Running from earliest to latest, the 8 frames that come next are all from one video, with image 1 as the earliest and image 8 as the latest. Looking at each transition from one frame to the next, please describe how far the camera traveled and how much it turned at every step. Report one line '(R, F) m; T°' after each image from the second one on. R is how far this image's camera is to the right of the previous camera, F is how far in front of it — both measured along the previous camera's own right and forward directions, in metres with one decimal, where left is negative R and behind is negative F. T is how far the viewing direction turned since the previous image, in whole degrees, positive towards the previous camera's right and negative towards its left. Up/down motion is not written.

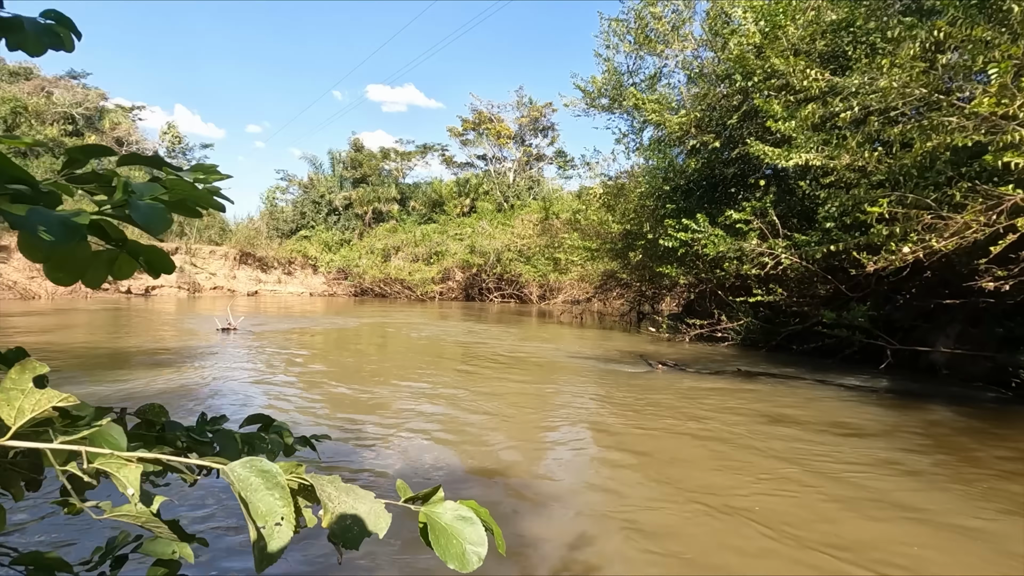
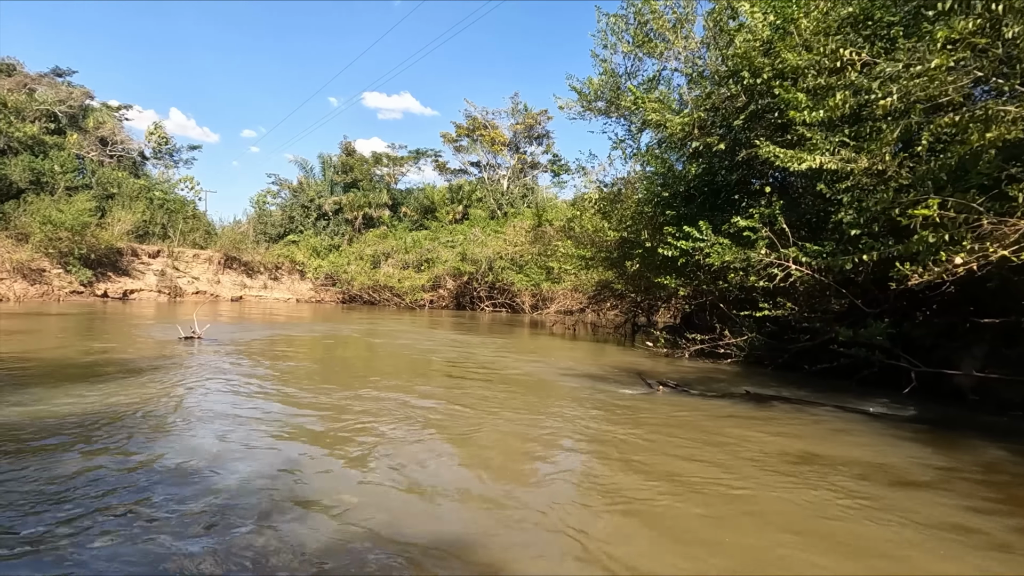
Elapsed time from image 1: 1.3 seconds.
(+0.1, +0.8) m; +1°
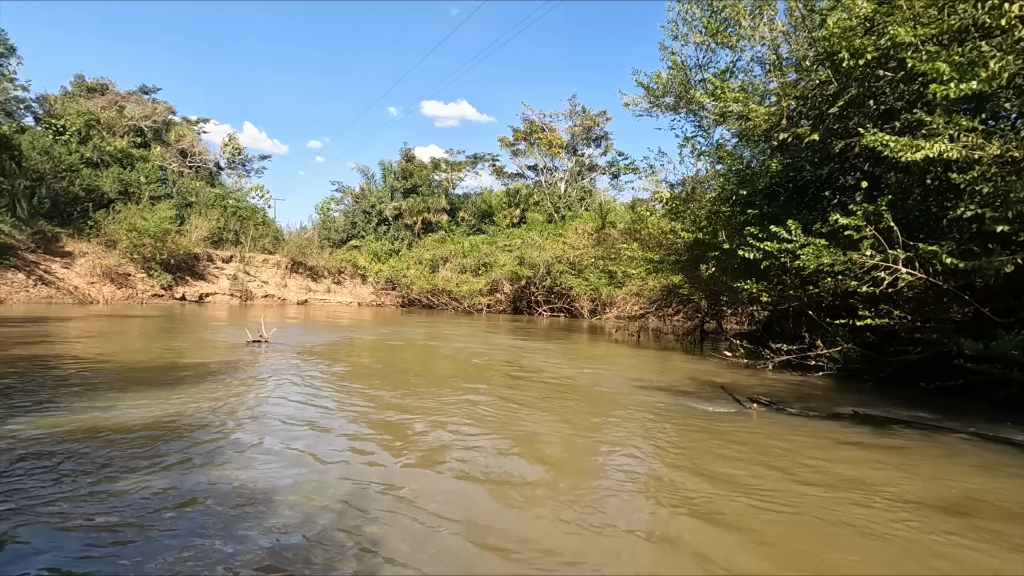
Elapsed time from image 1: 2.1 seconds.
(-0.2, +0.5) m; -6°
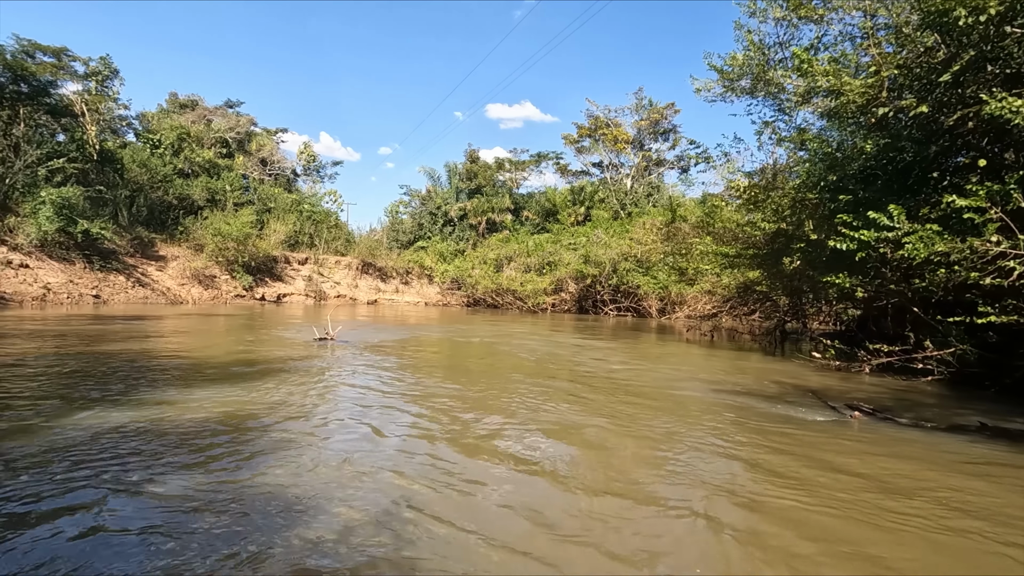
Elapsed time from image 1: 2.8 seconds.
(0.0, +0.4) m; -7°
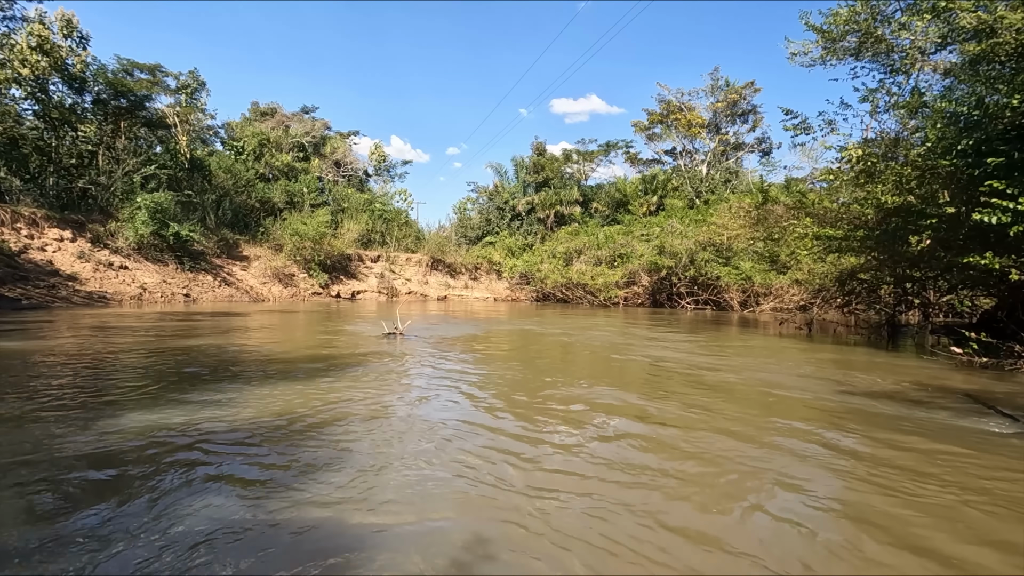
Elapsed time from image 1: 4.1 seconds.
(-0.2, +0.8) m; -7°
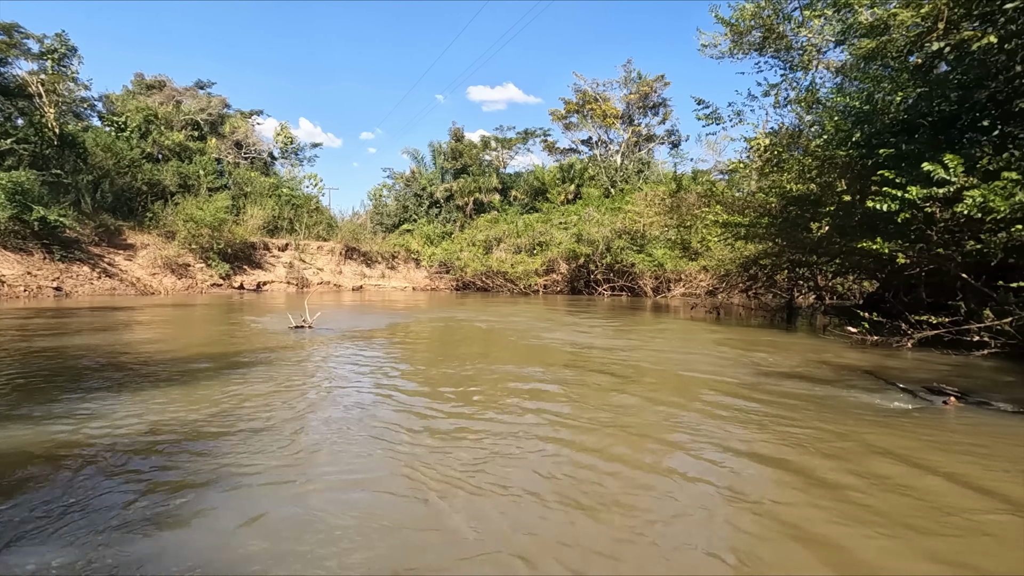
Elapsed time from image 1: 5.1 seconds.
(0.0, +0.4) m; +9°
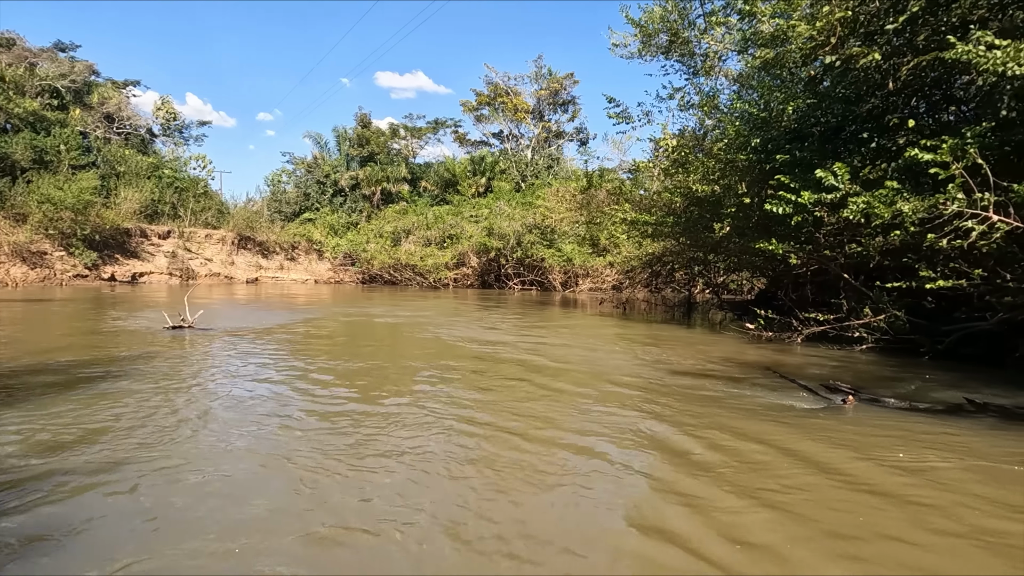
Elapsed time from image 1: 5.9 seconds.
(0.0, +0.4) m; +10°
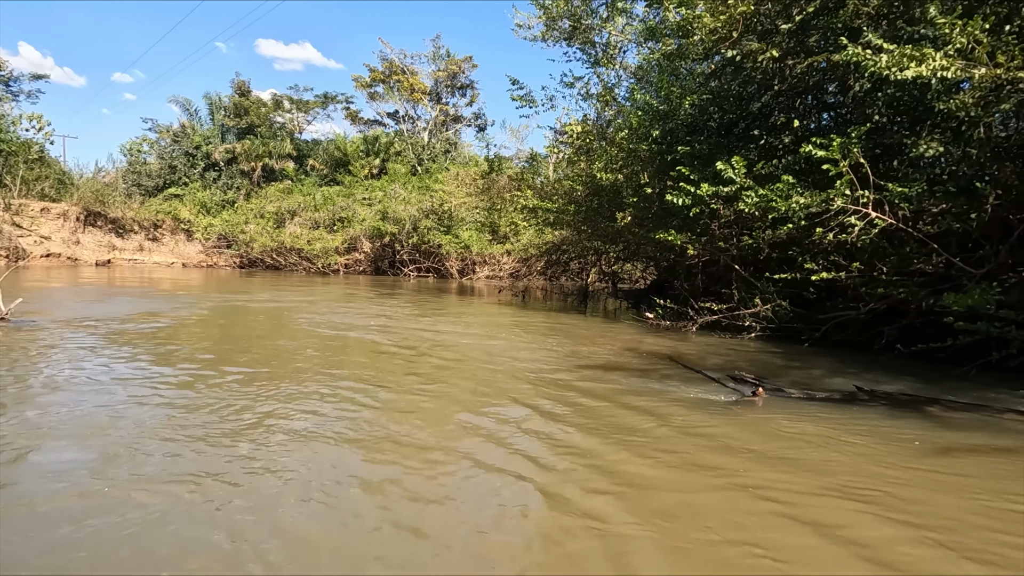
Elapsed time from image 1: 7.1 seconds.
(-0.1, +0.6) m; +11°
